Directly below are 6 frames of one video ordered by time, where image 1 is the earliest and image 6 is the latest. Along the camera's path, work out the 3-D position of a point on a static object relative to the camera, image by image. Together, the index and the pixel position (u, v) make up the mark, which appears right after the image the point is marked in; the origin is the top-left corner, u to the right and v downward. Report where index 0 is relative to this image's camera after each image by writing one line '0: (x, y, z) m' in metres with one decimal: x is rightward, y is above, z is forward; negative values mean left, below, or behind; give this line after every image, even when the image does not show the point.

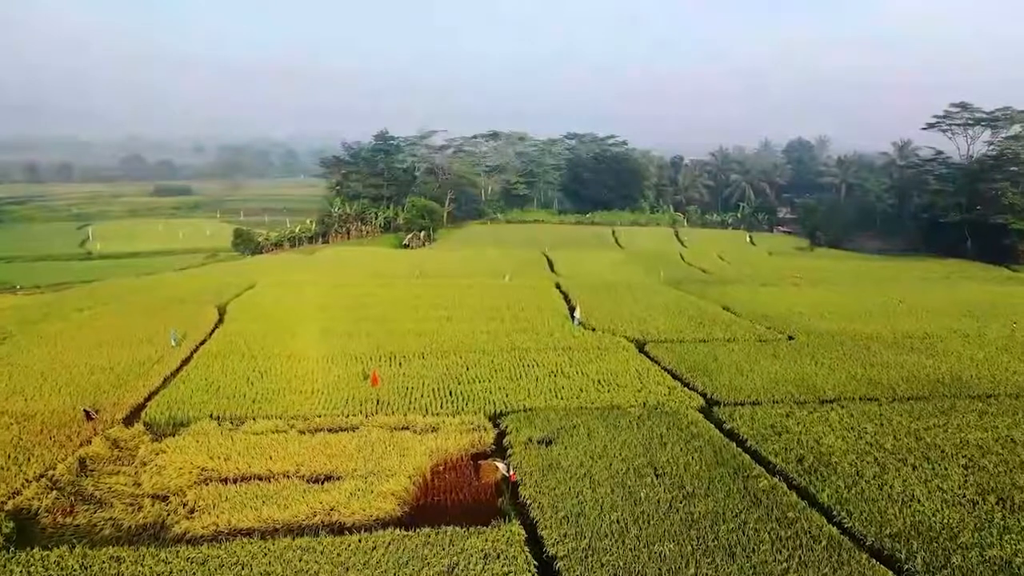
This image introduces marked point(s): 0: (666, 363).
0: (+4.1, -2.0, +20.0) m
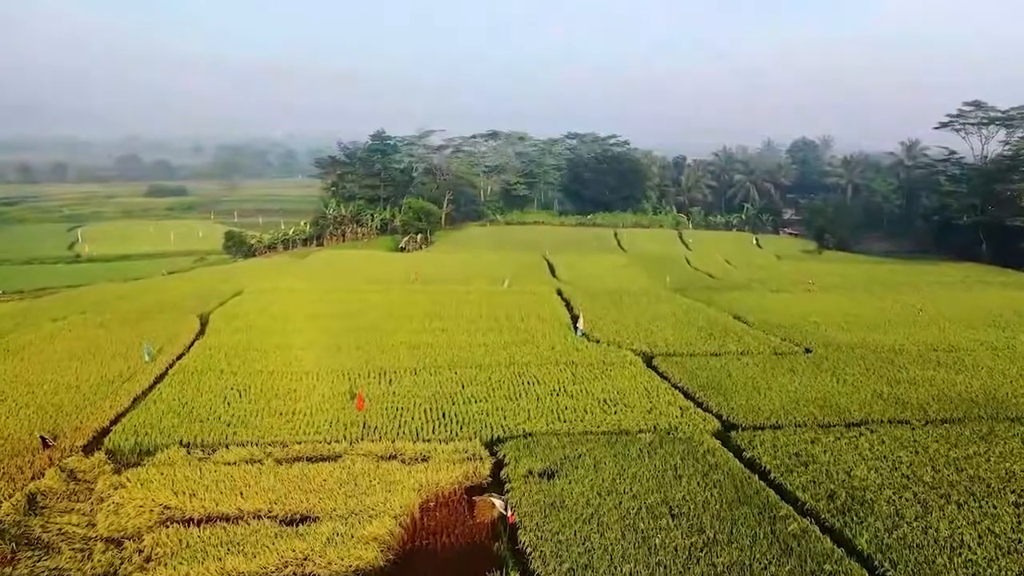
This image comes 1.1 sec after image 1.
0: (+4.1, -2.3, +18.6) m
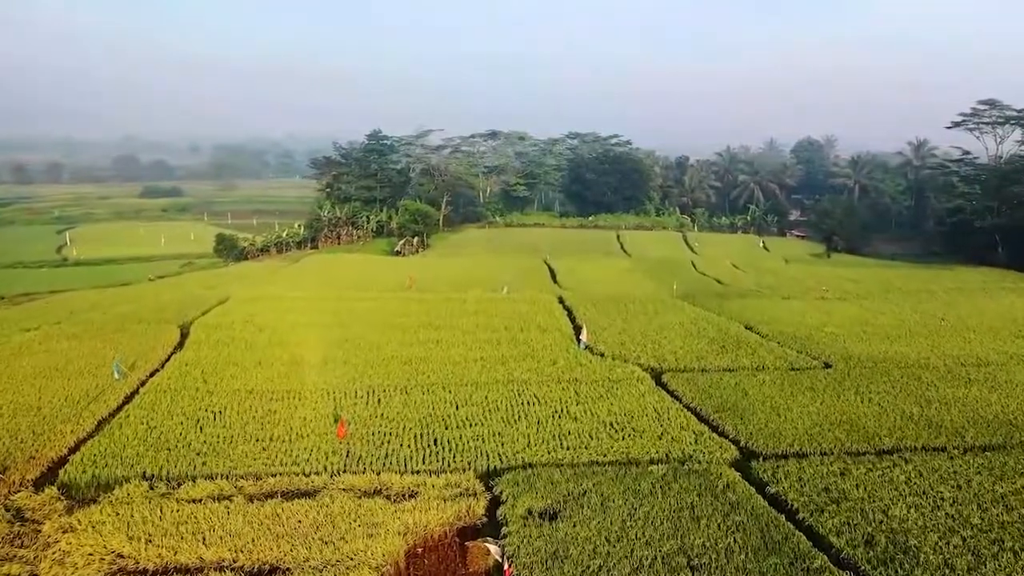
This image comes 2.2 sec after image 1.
0: (+4.0, -2.6, +17.2) m
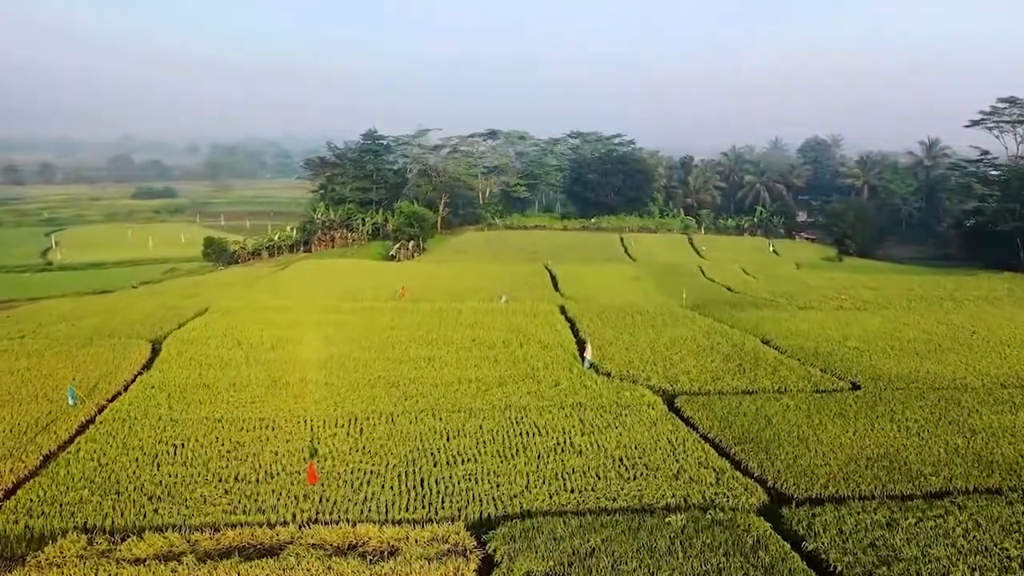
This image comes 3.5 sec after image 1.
0: (+4.0, -2.9, +15.4) m
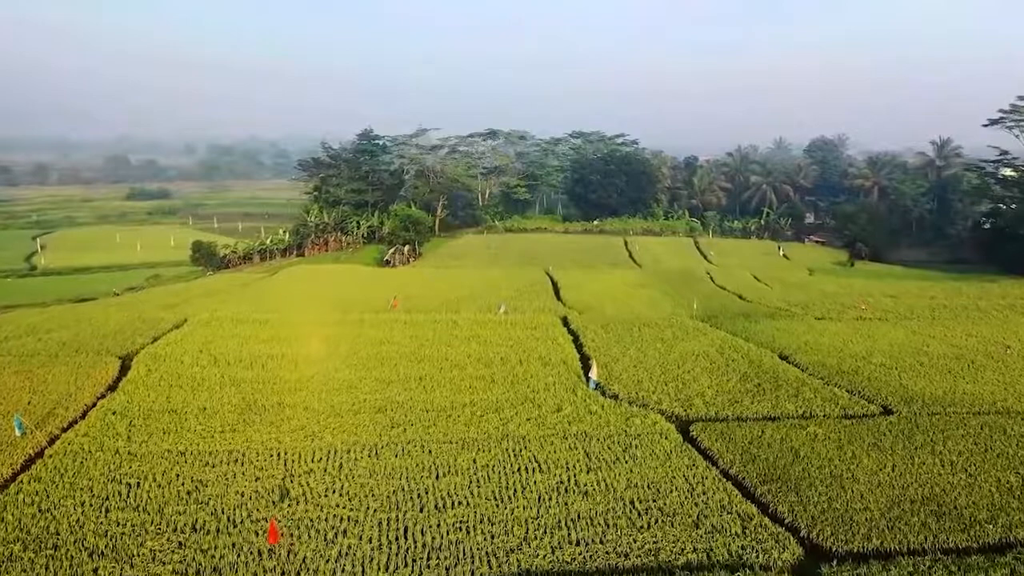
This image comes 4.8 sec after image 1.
0: (+3.9, -3.3, +13.8) m
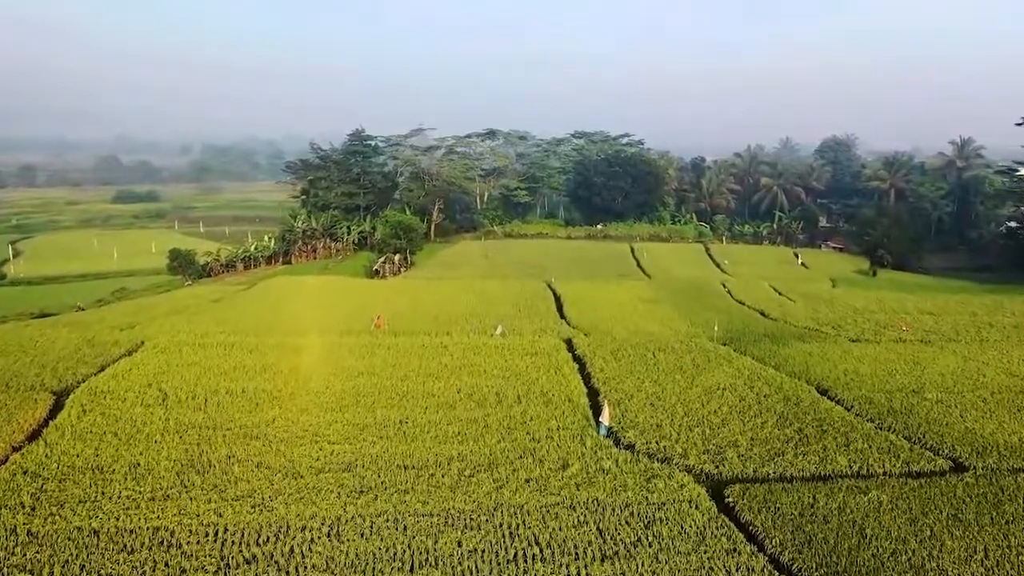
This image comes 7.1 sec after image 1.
0: (+3.9, -3.8, +11.0) m
